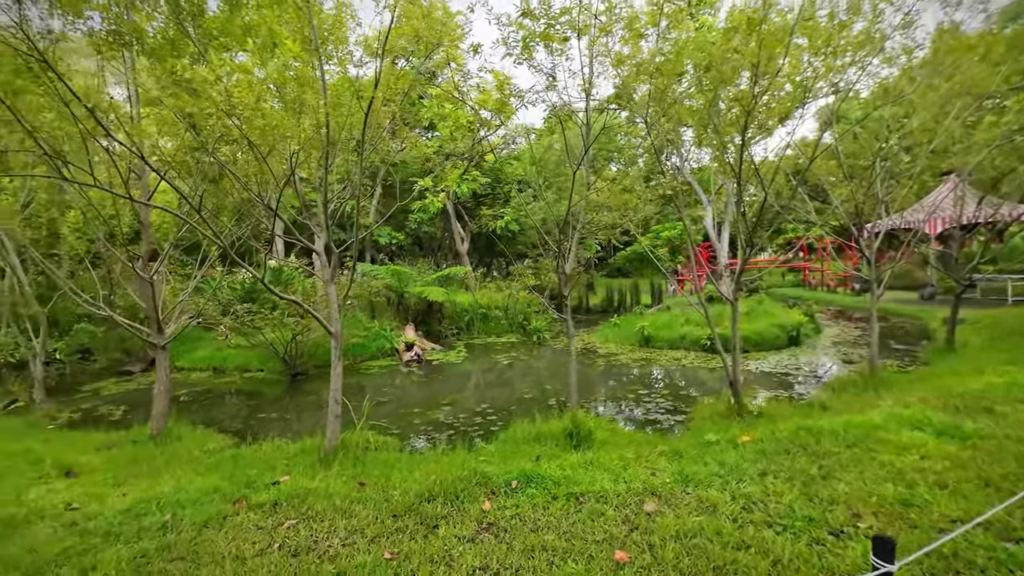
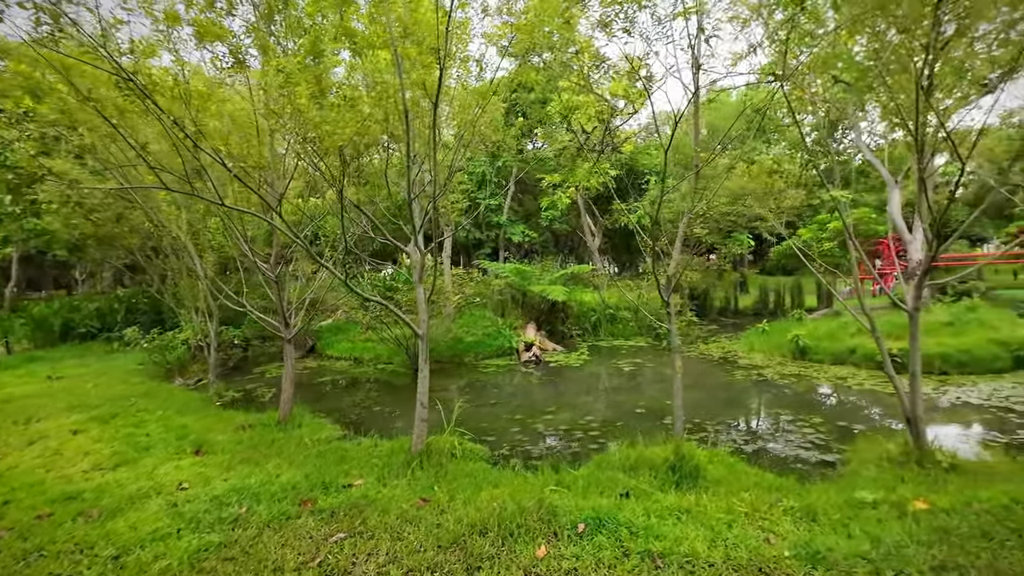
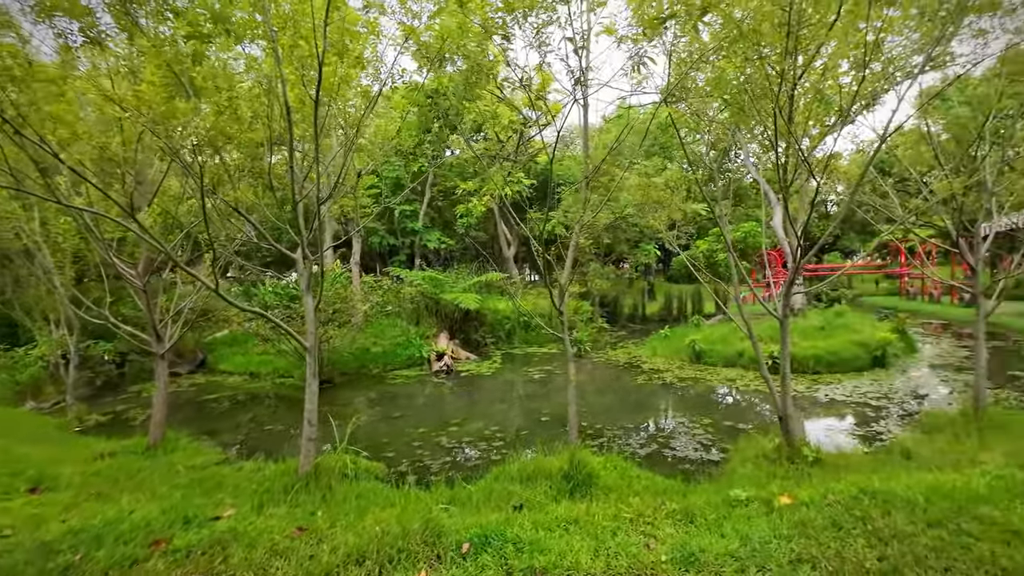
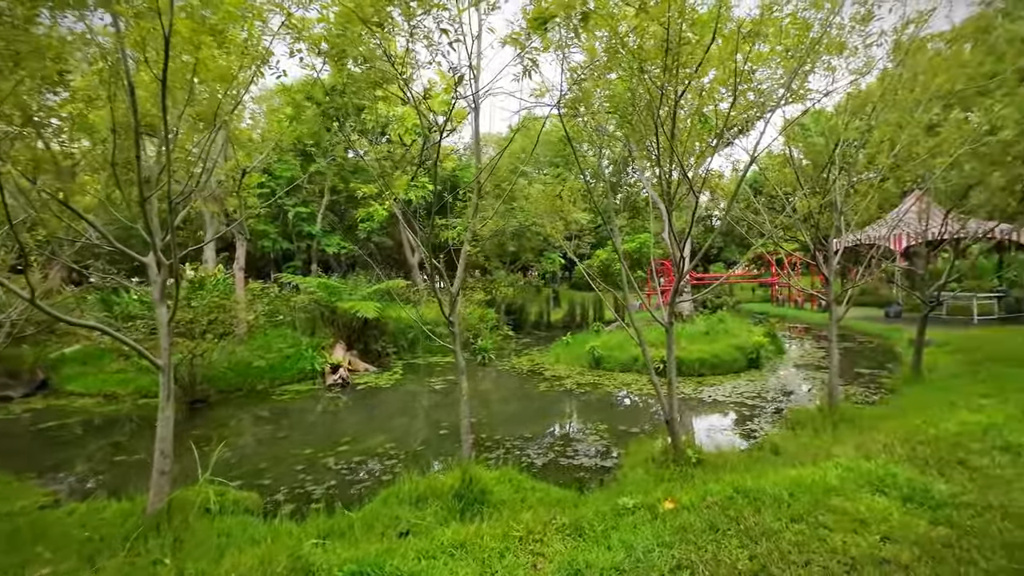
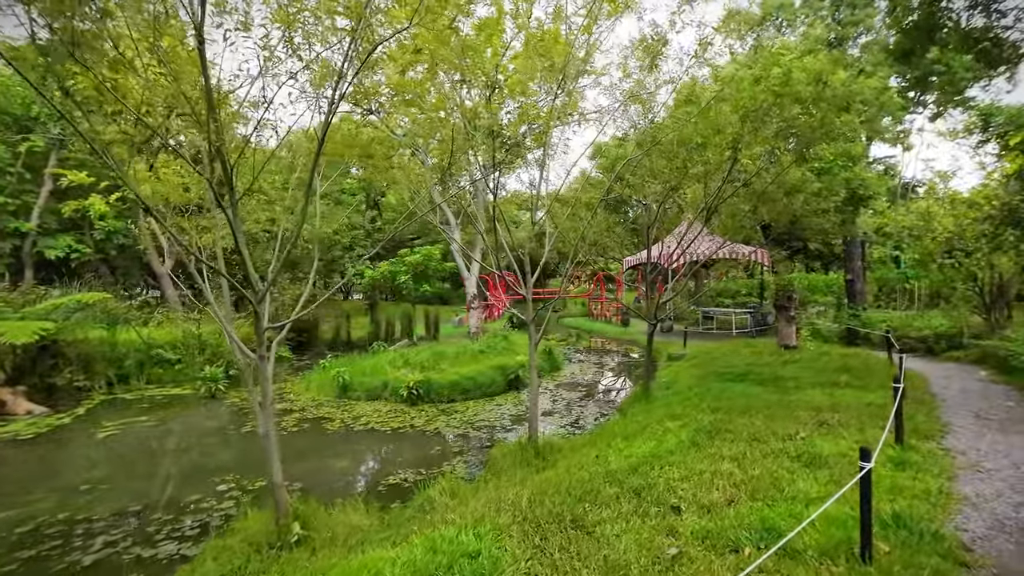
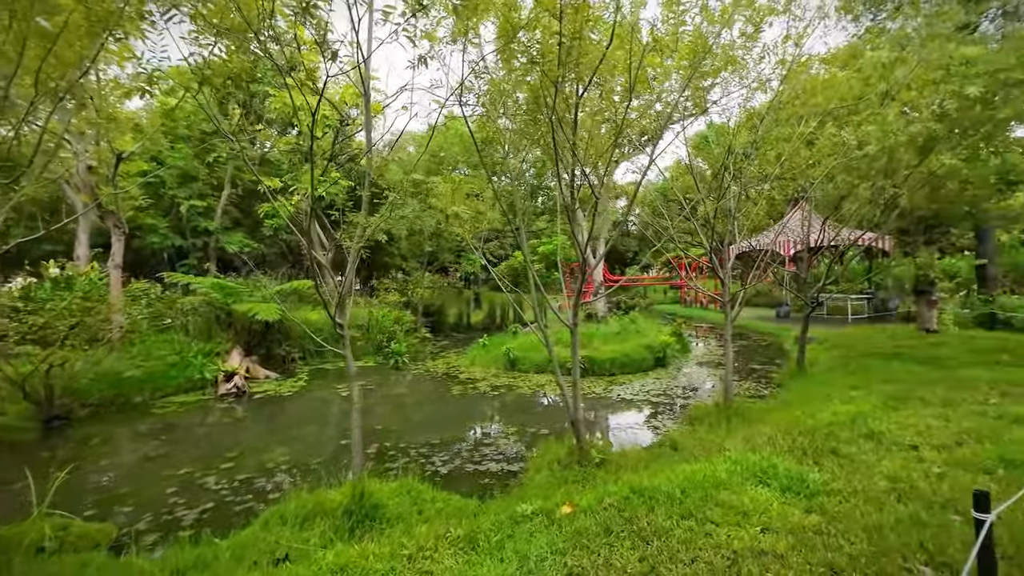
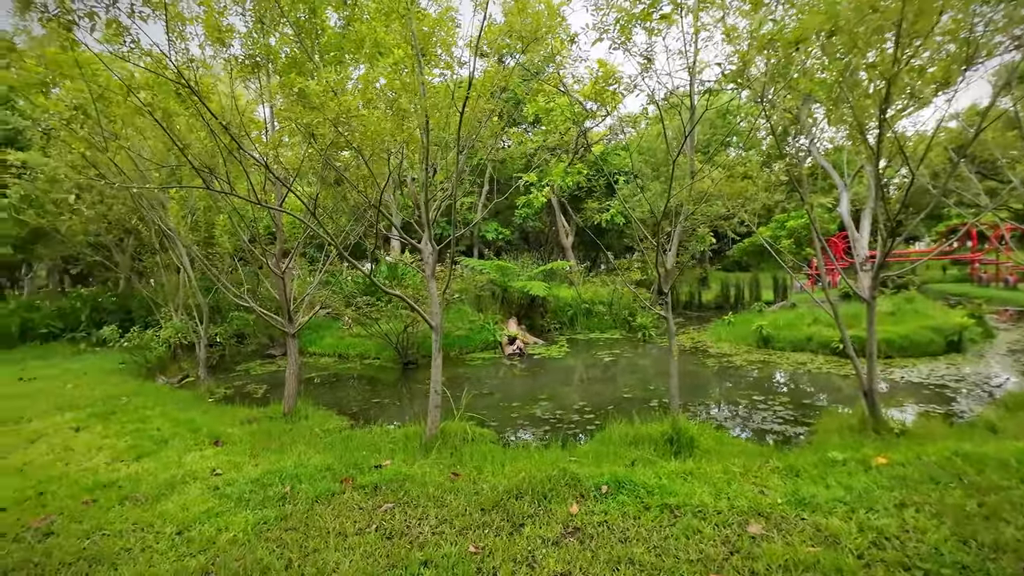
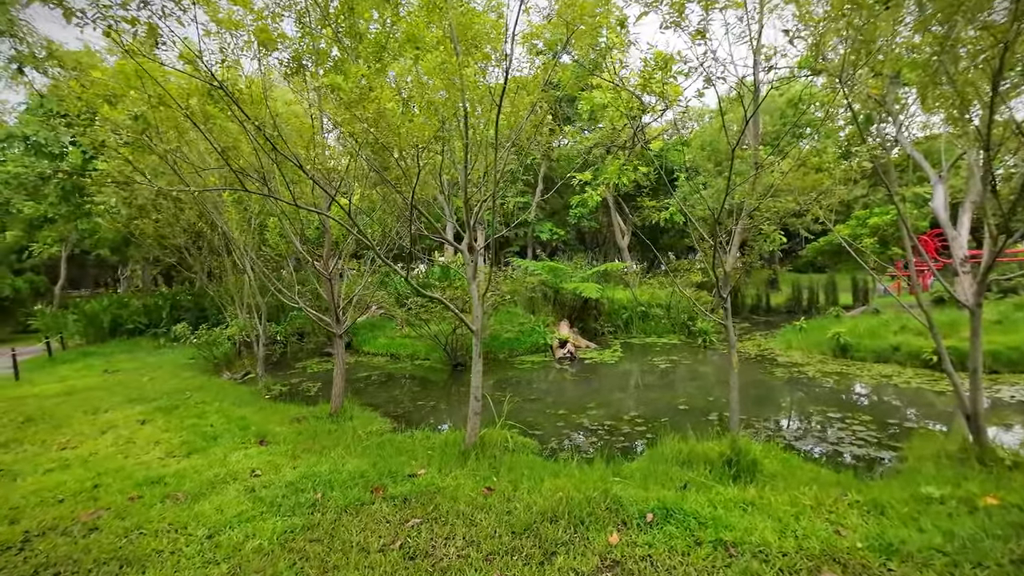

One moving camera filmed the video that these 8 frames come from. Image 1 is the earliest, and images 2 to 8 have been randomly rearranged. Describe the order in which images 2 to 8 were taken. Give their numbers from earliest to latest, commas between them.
7, 8, 2, 3, 4, 6, 5
